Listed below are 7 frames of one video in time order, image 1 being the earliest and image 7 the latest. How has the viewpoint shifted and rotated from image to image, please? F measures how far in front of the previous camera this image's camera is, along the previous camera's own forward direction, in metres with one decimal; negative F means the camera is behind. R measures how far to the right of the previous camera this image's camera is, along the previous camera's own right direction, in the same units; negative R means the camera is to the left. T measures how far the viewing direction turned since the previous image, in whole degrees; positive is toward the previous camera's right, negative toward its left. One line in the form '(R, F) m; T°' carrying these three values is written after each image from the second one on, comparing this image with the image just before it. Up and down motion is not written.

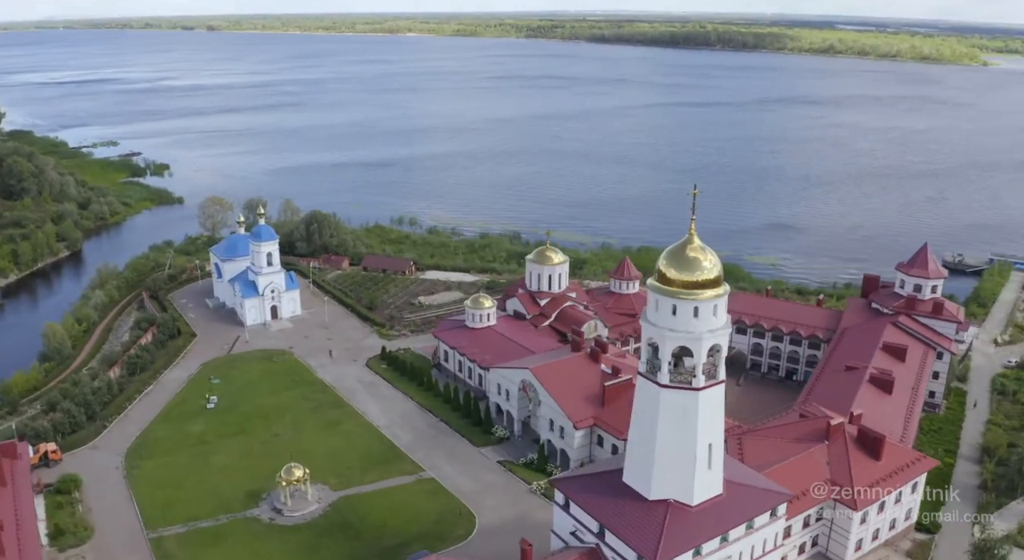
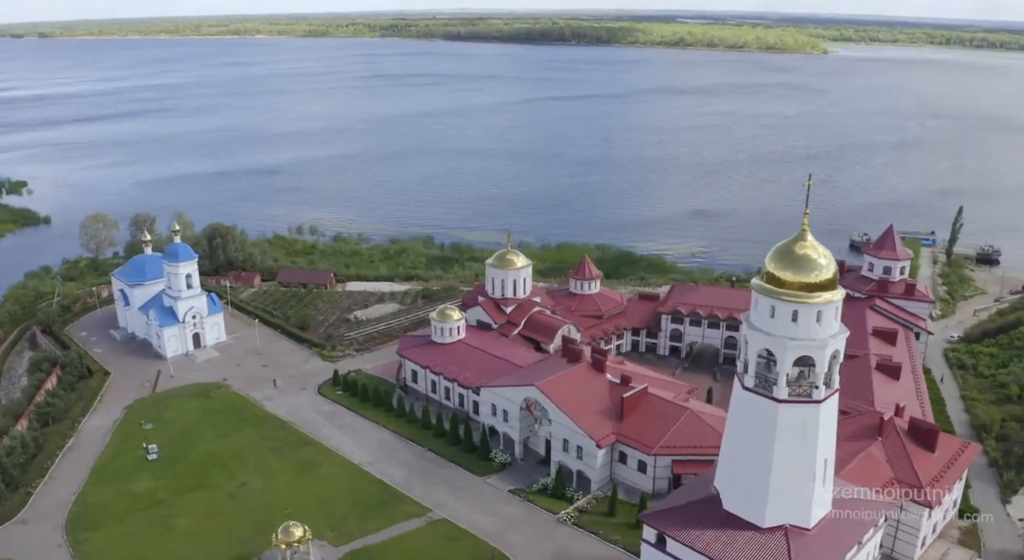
(-5.2, +4.0) m; +9°
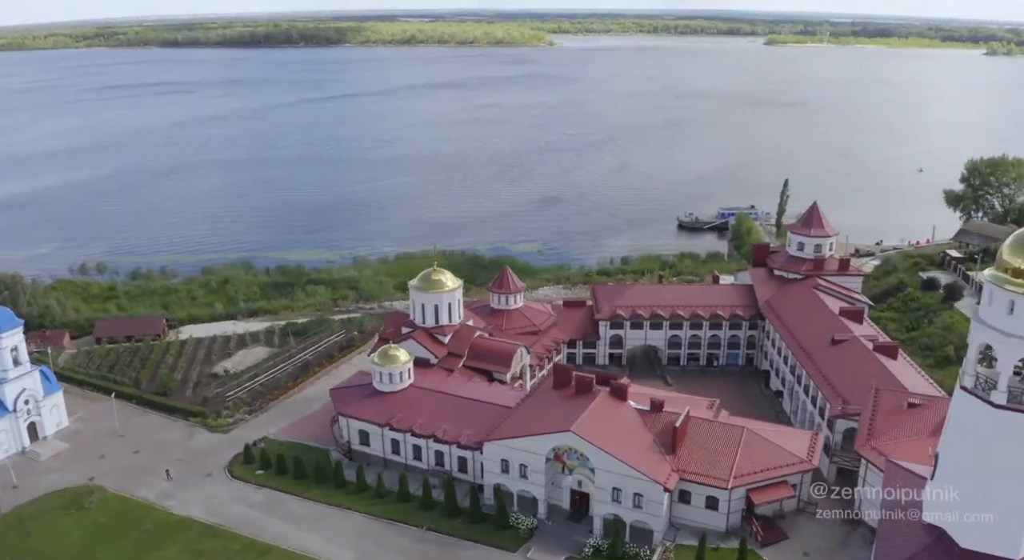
(-8.5, +7.4) m; +16°
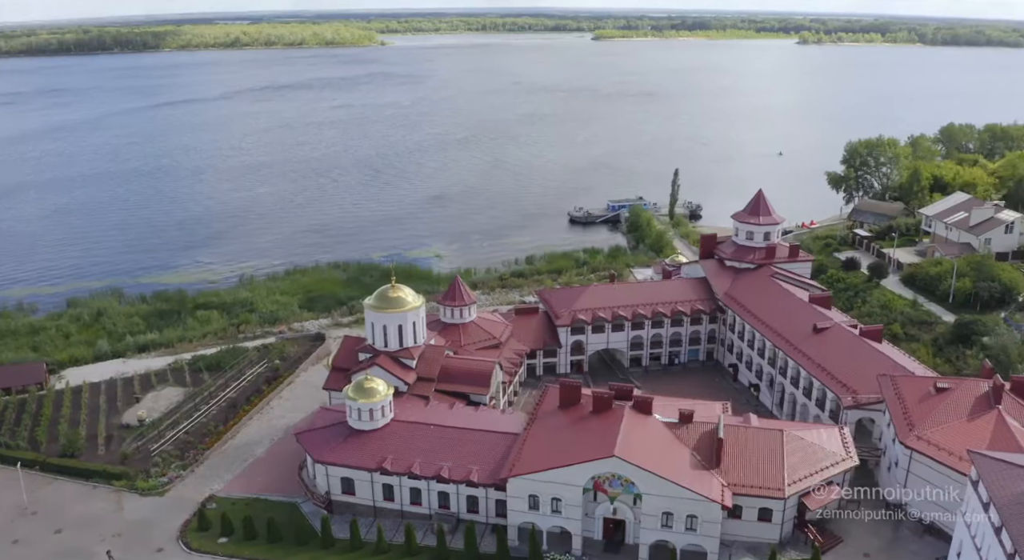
(-5.3, +3.8) m; +10°
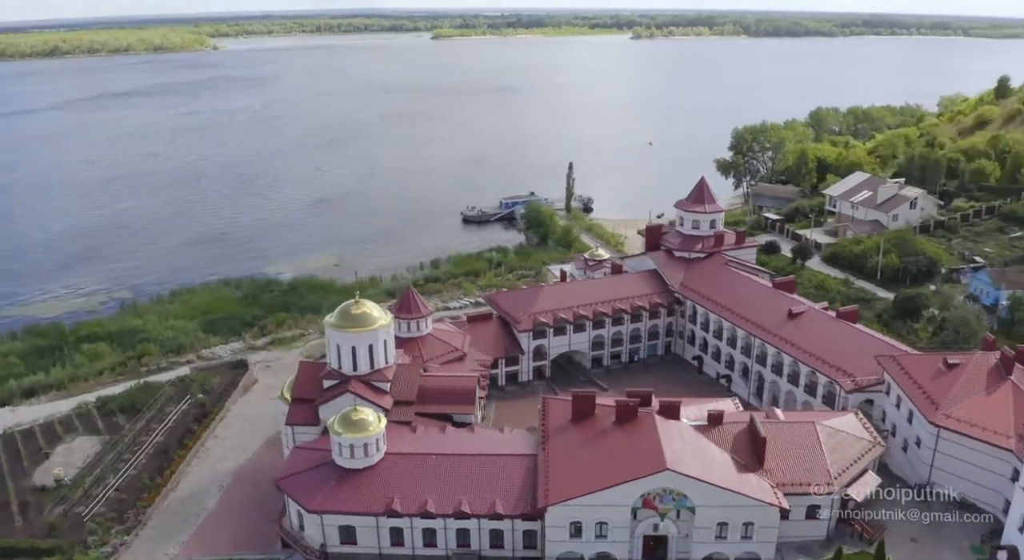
(-4.9, +3.1) m; +10°
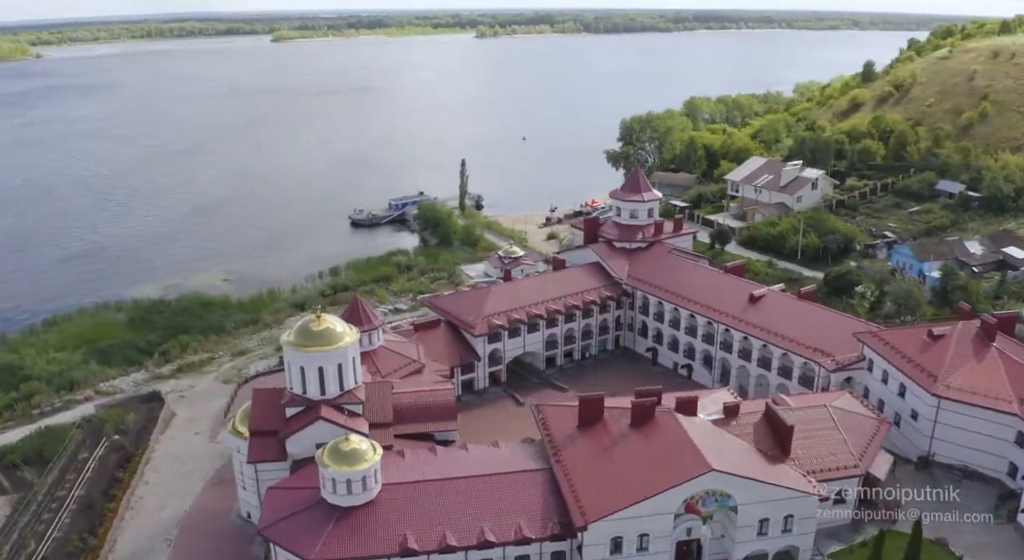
(-4.4, +2.6) m; +10°
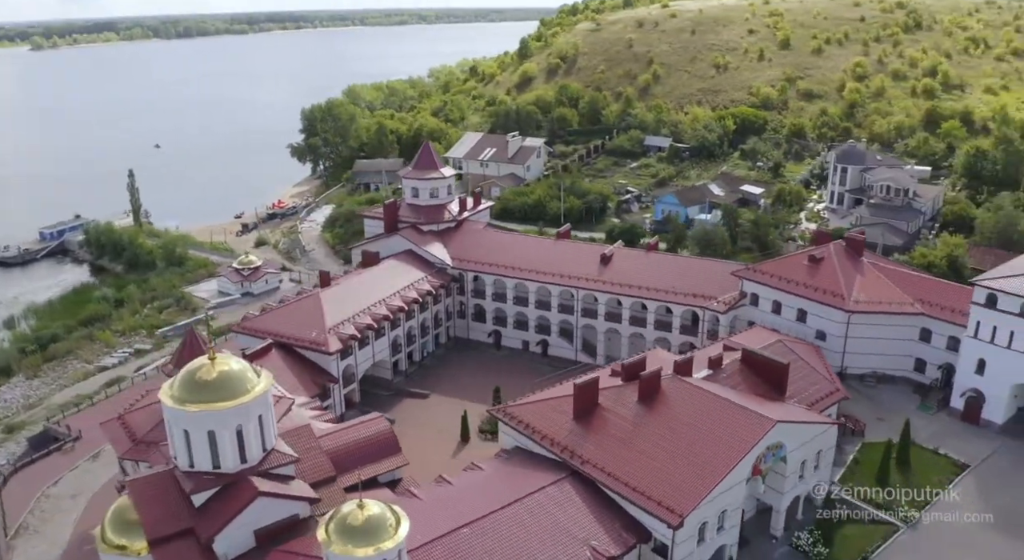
(-9.3, +6.4) m; +26°
